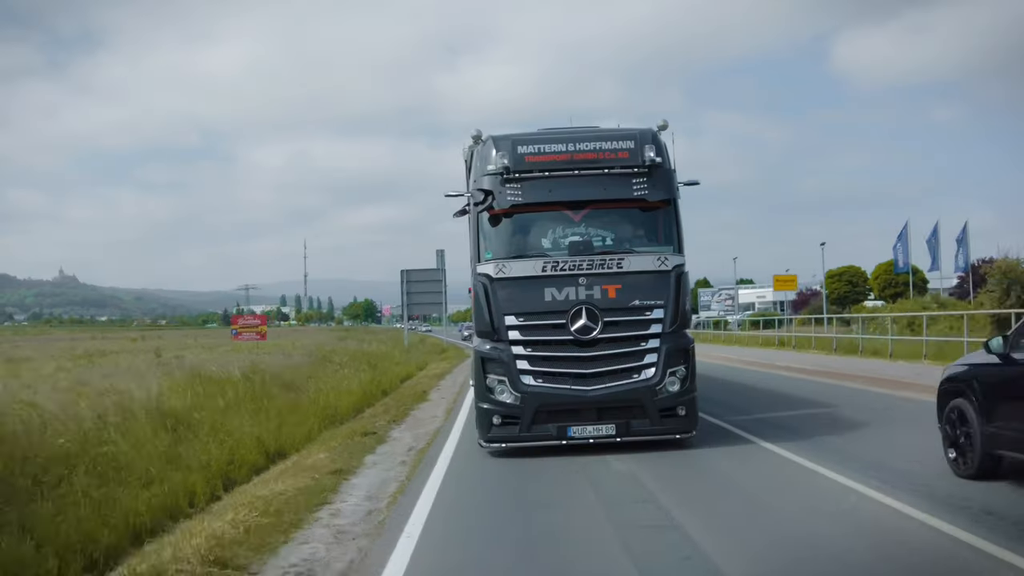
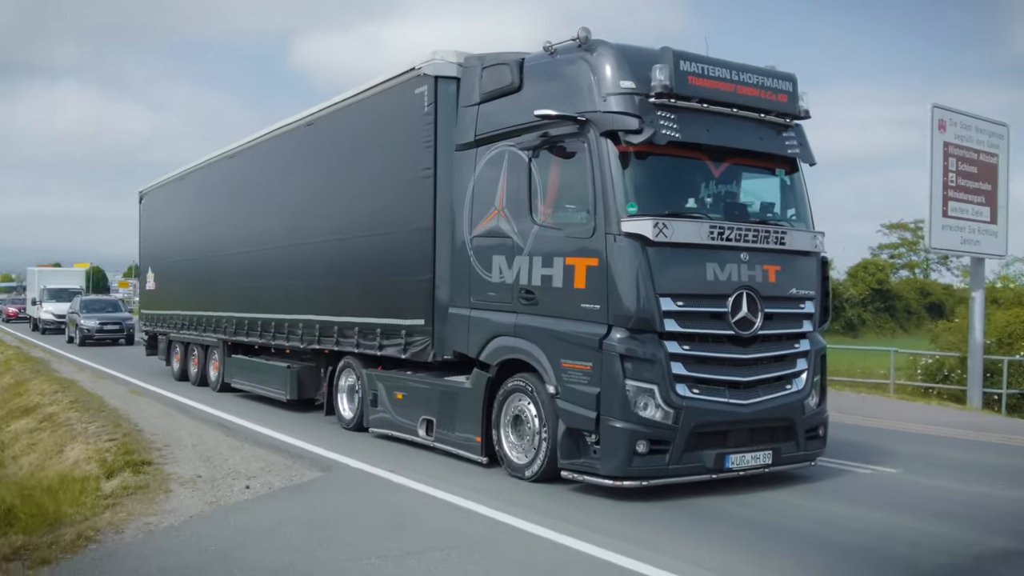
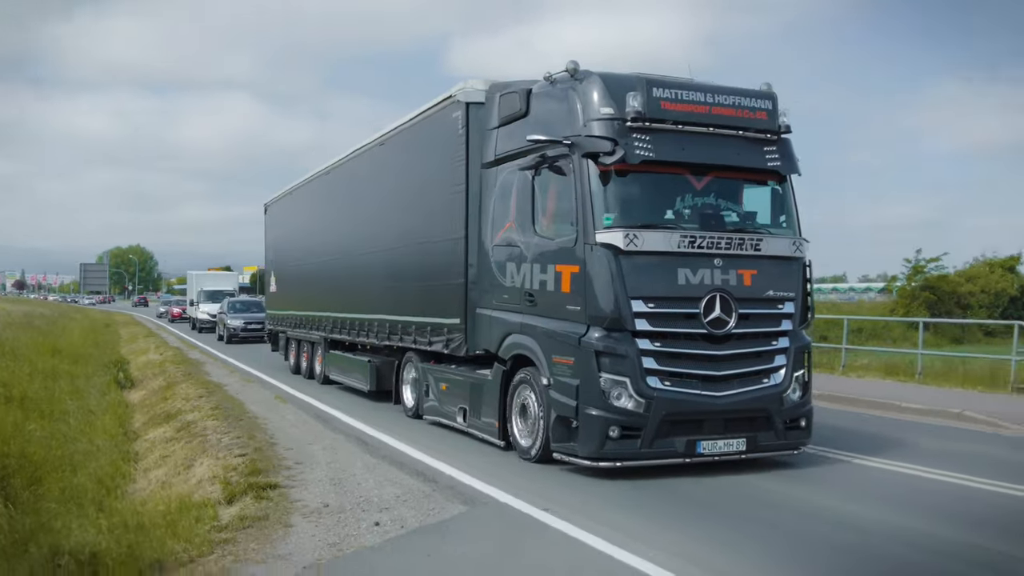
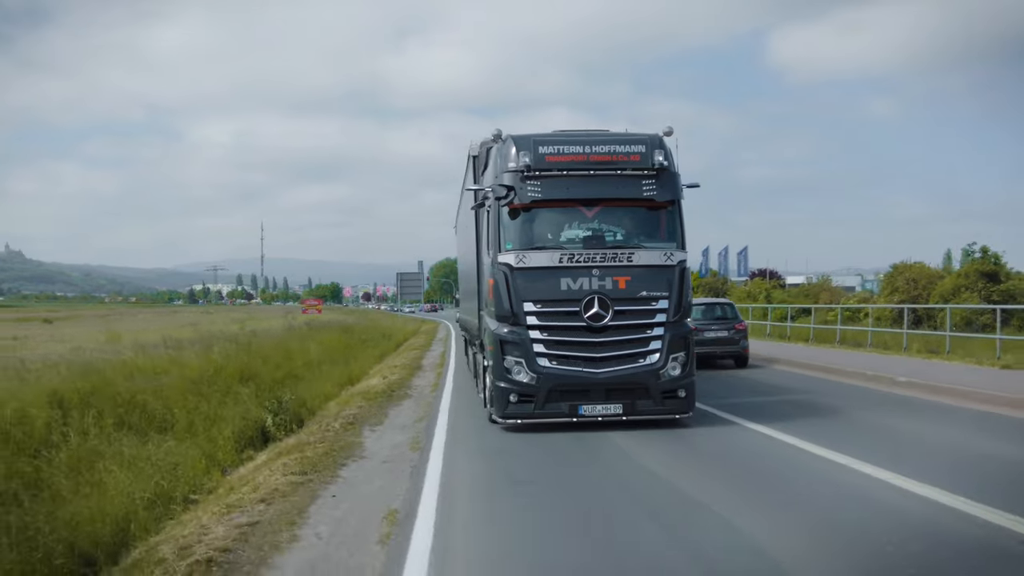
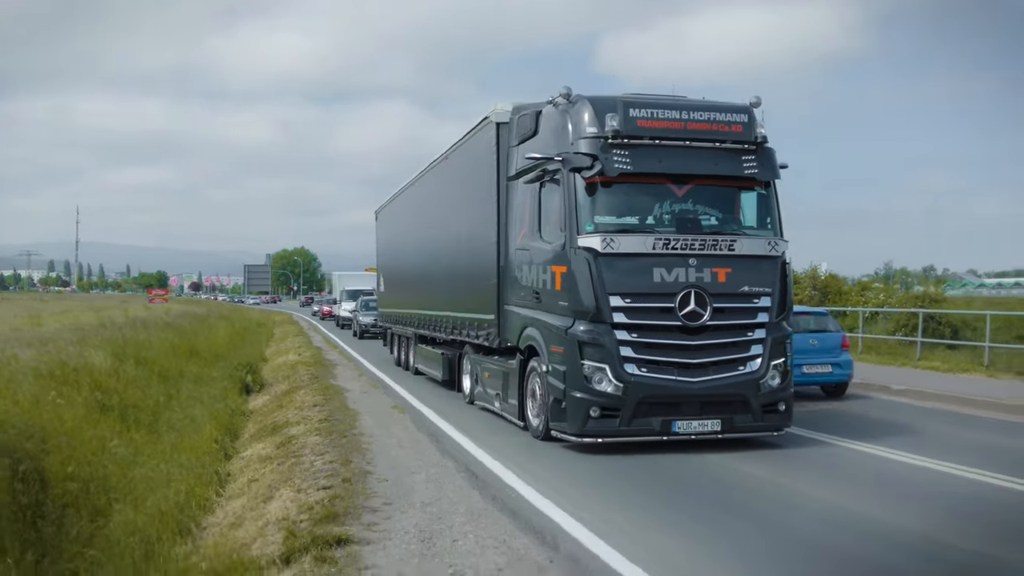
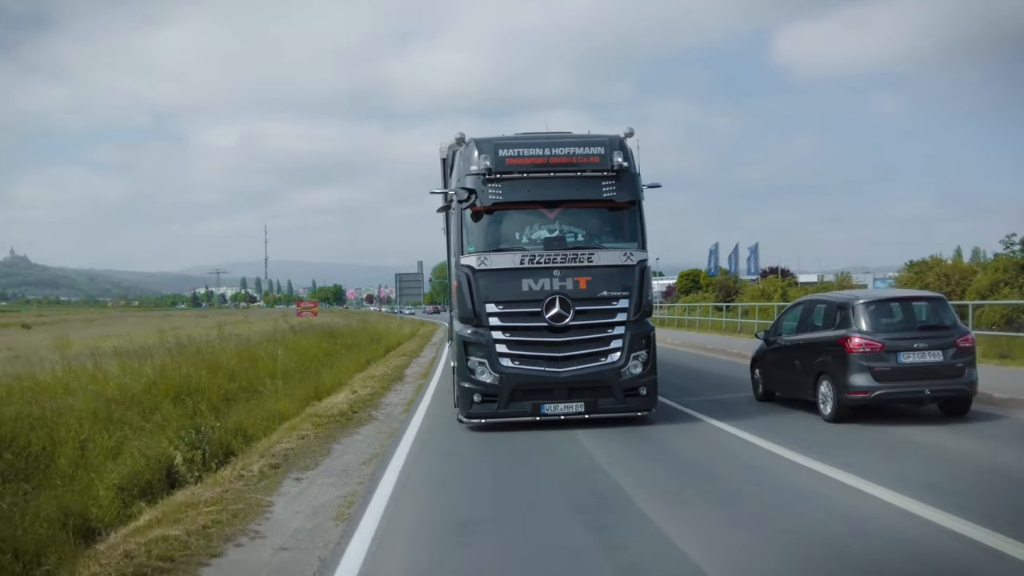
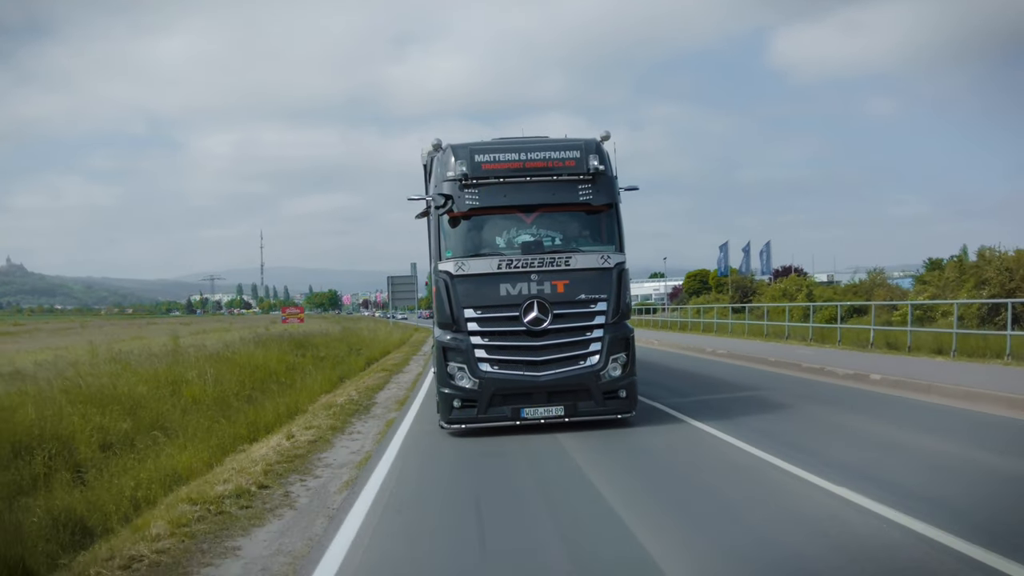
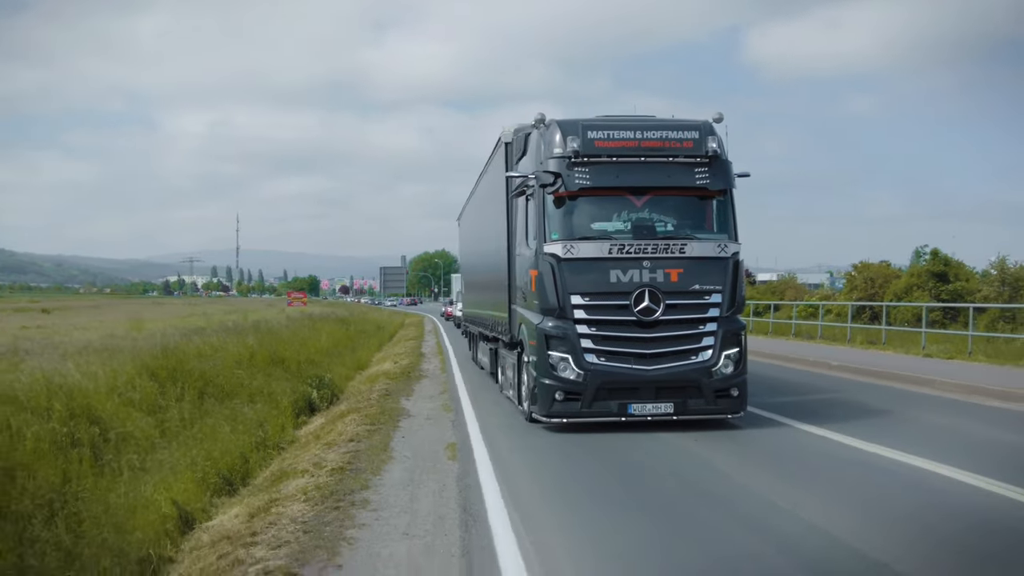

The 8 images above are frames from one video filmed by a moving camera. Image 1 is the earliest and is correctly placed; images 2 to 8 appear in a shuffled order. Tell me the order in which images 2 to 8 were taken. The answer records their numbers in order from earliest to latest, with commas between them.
7, 6, 4, 8, 5, 3, 2
